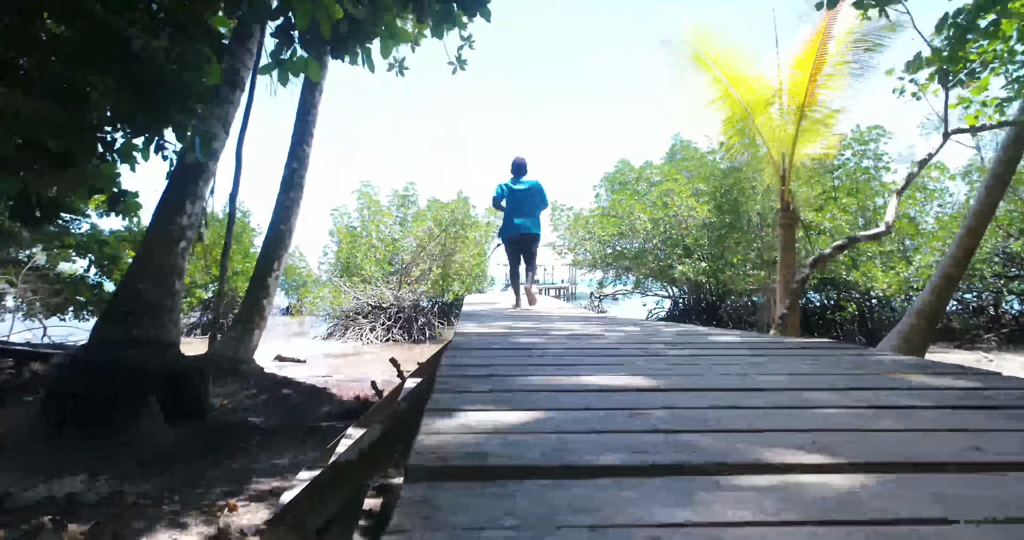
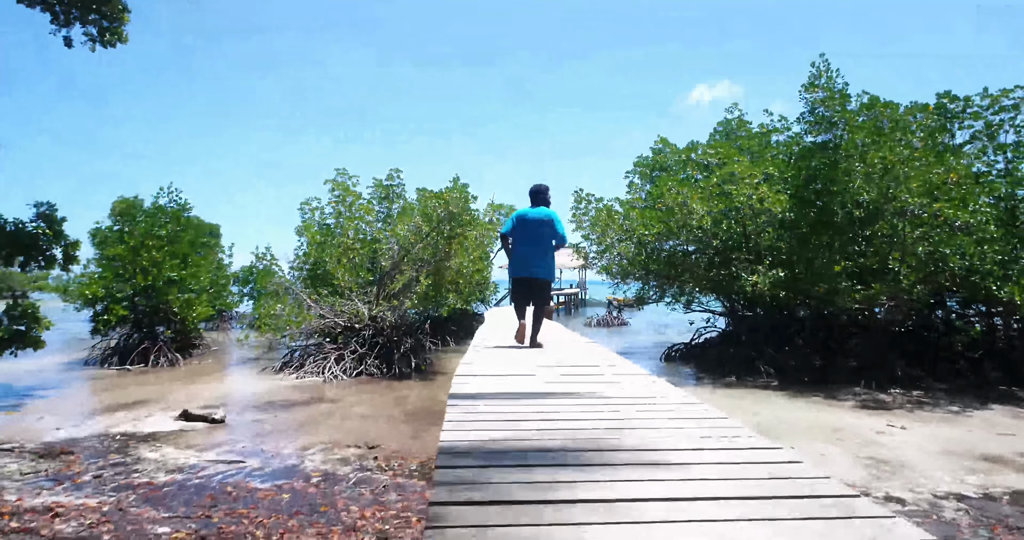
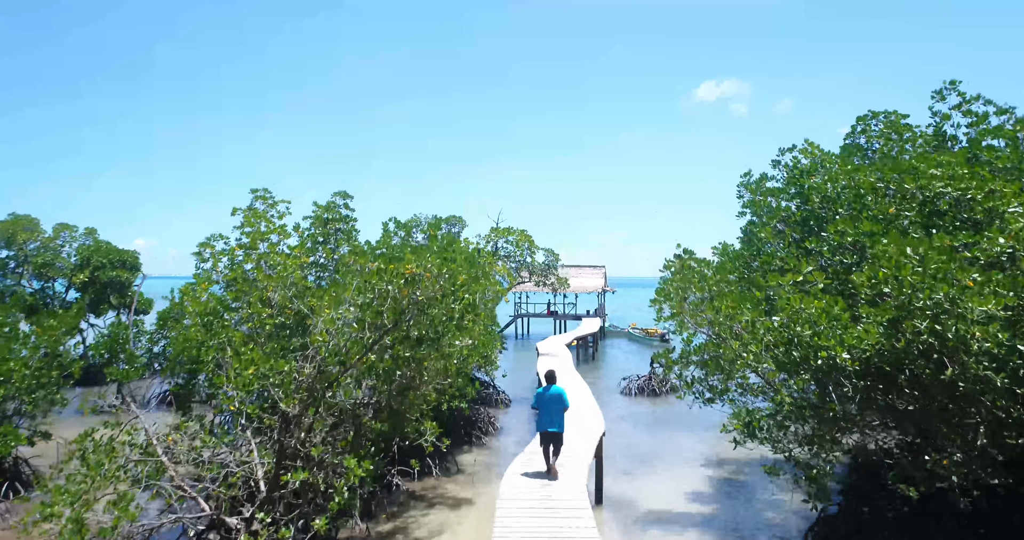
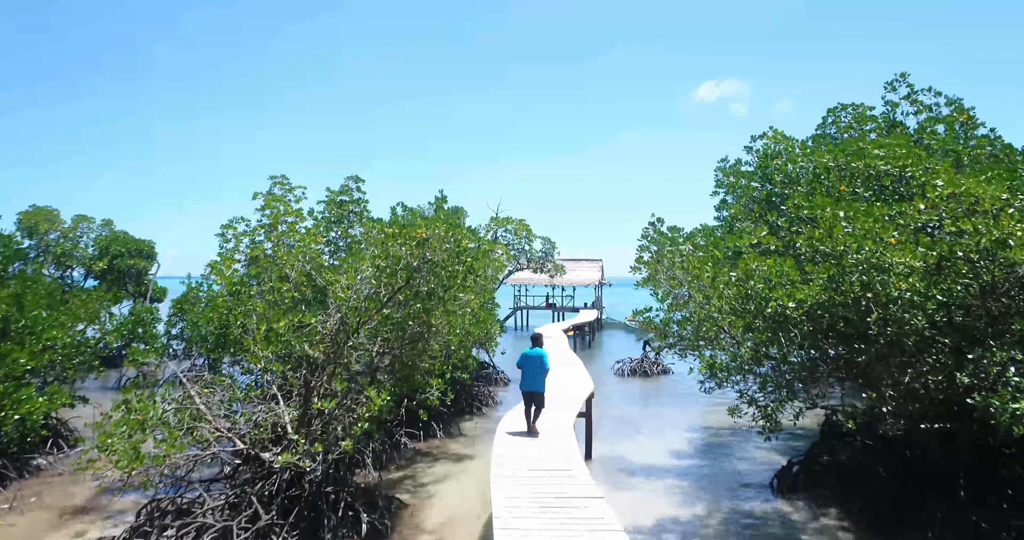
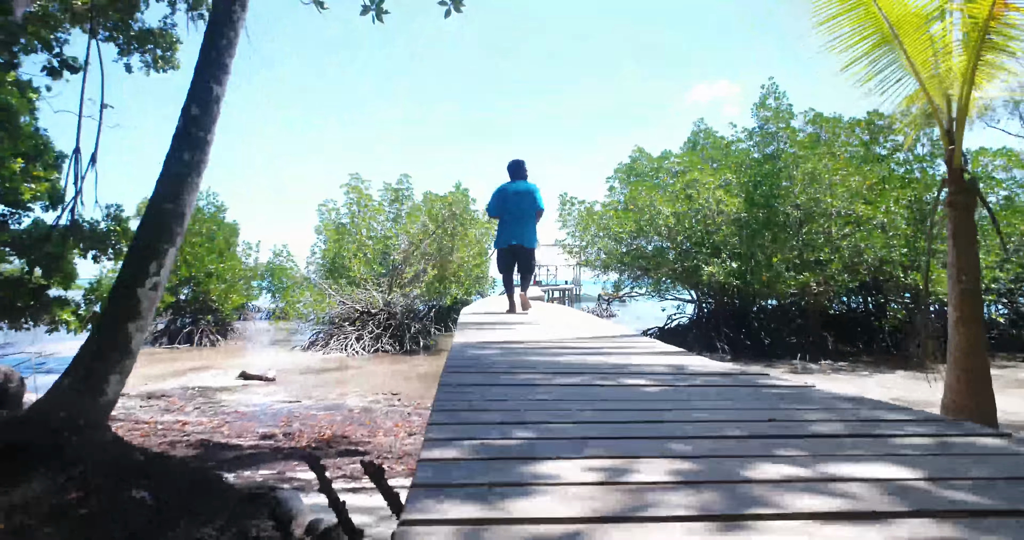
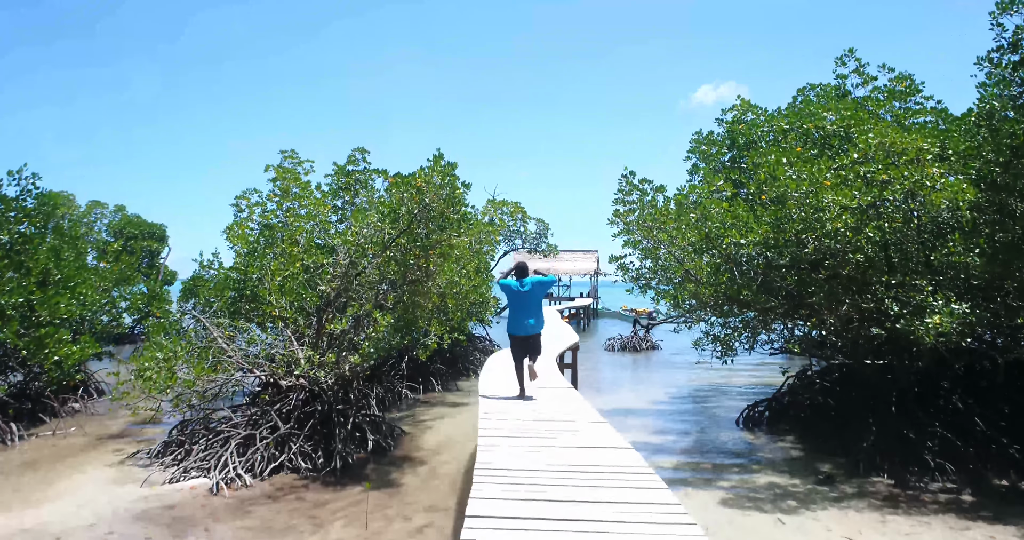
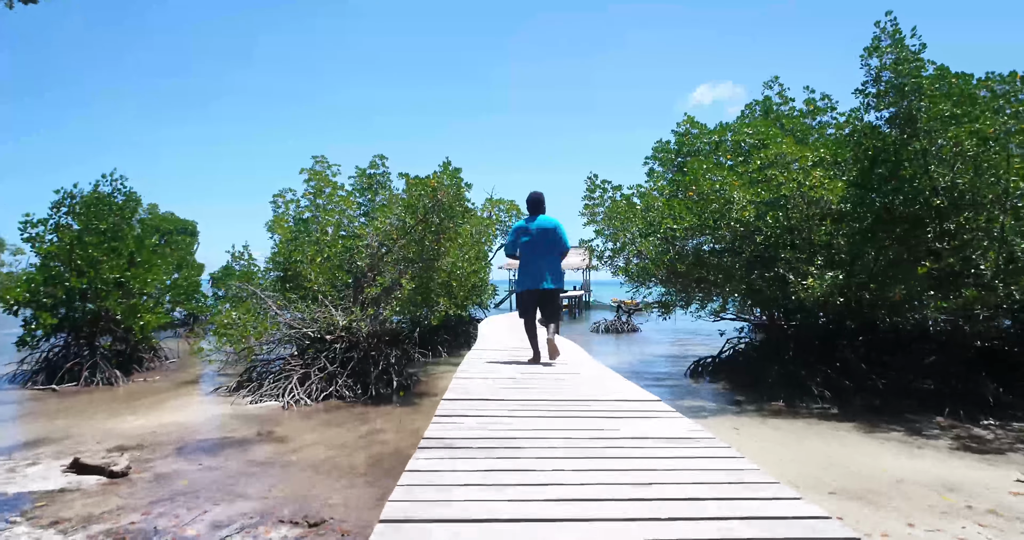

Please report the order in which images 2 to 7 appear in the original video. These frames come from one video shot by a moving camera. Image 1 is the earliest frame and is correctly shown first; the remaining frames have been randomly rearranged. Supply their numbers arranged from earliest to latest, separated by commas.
5, 2, 7, 6, 4, 3
